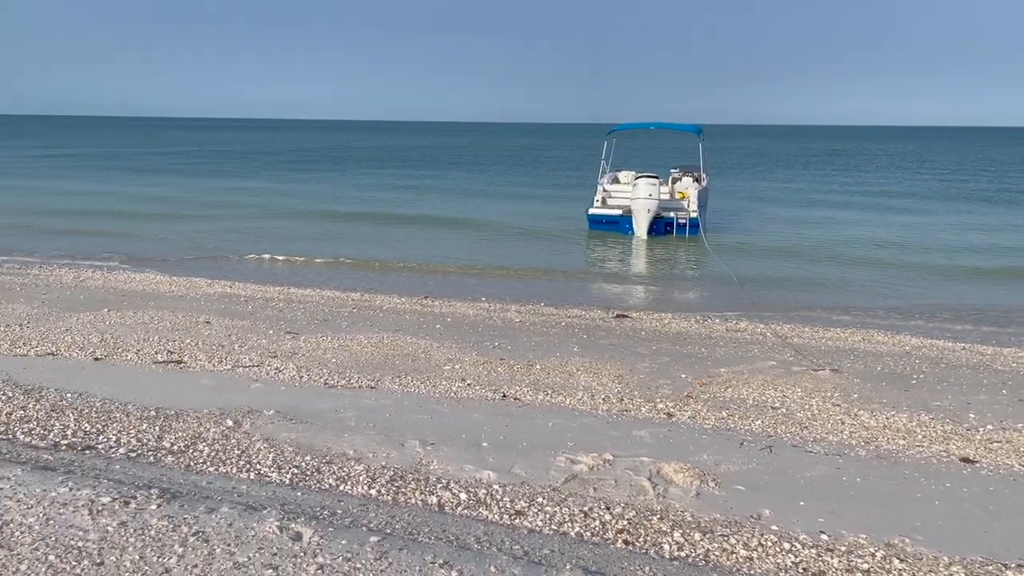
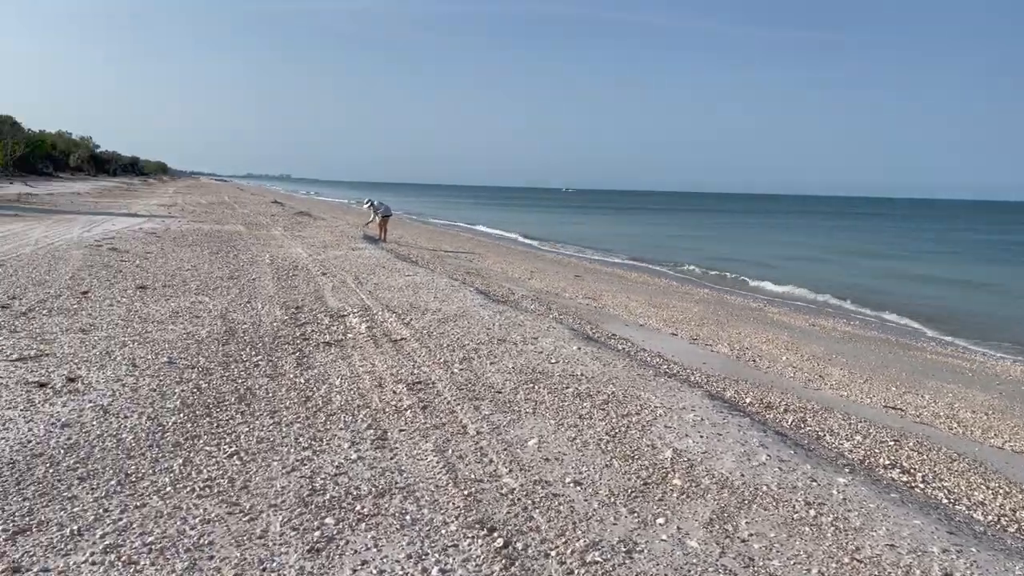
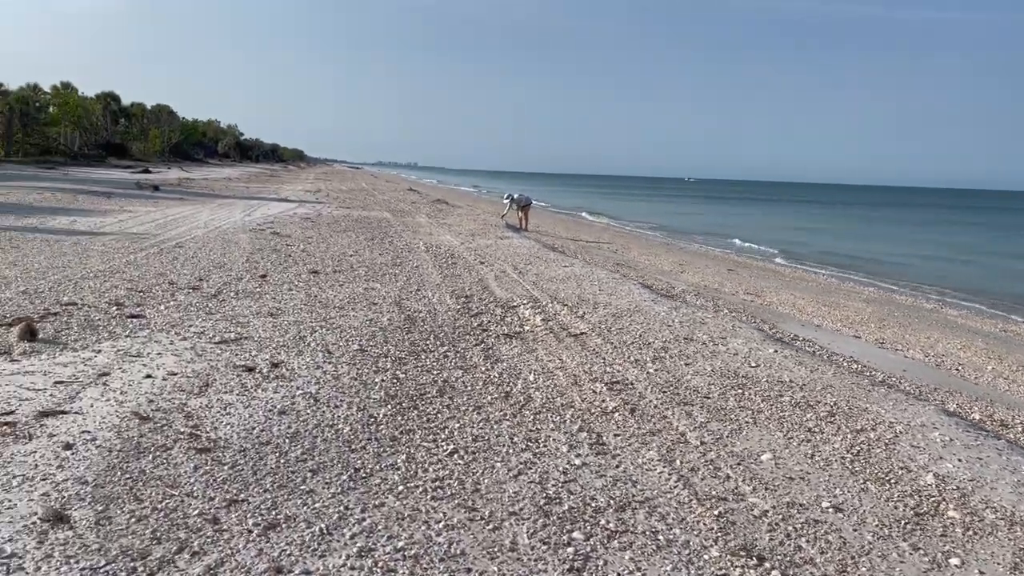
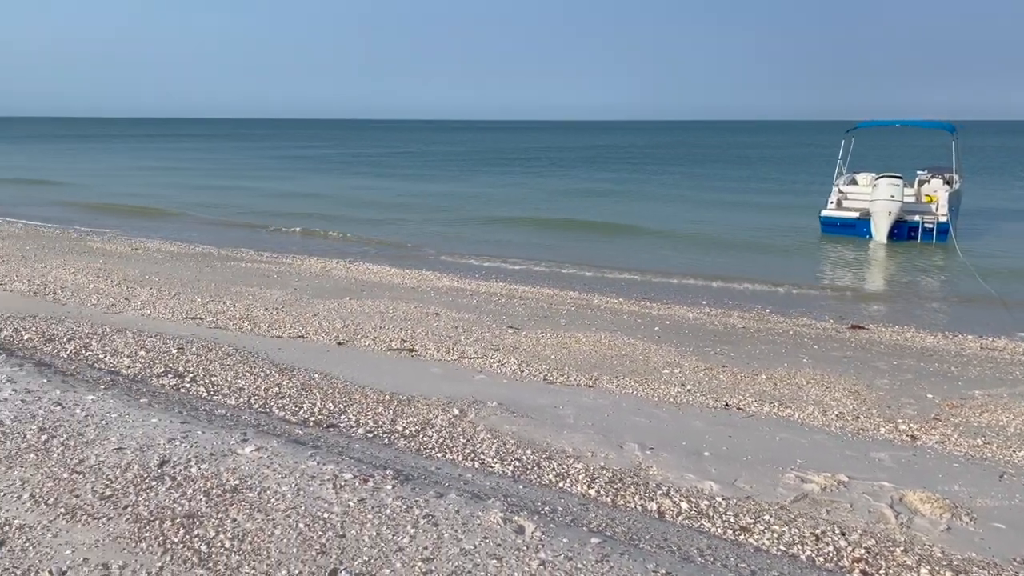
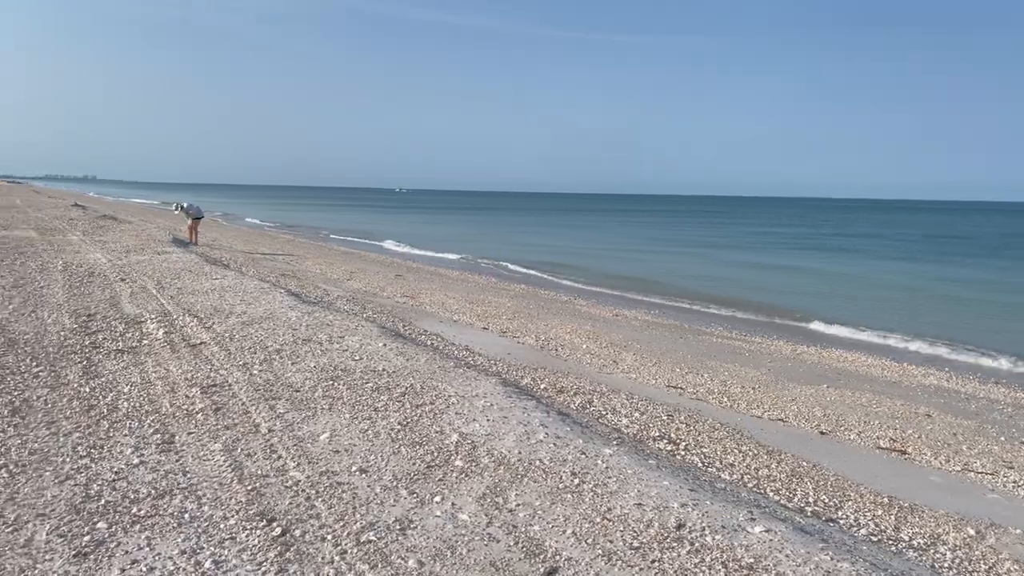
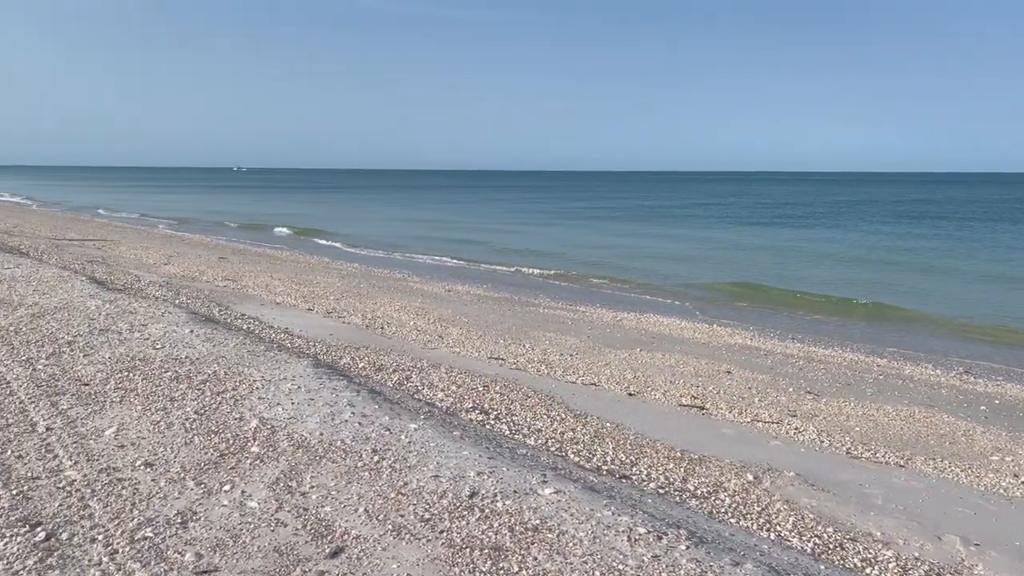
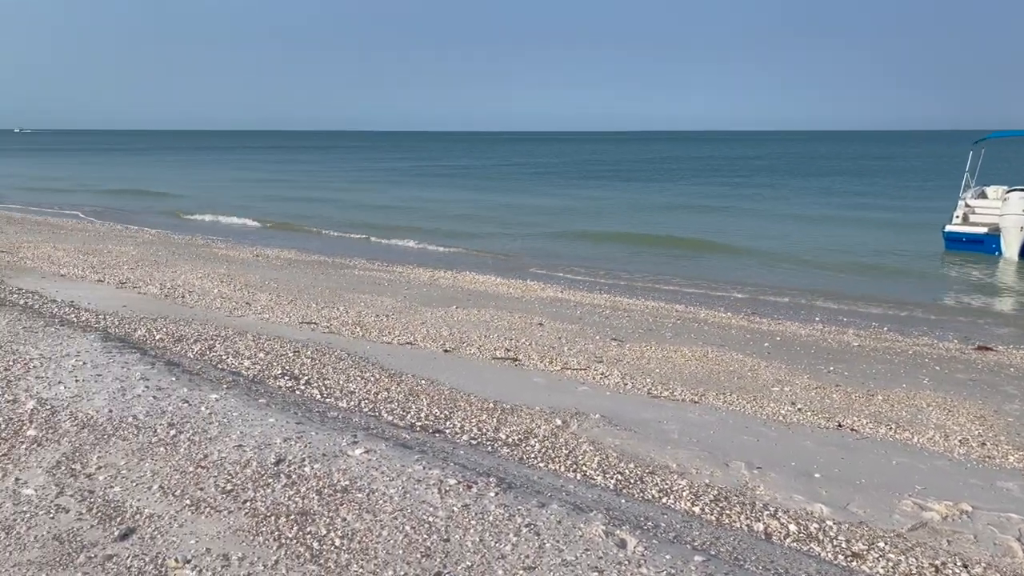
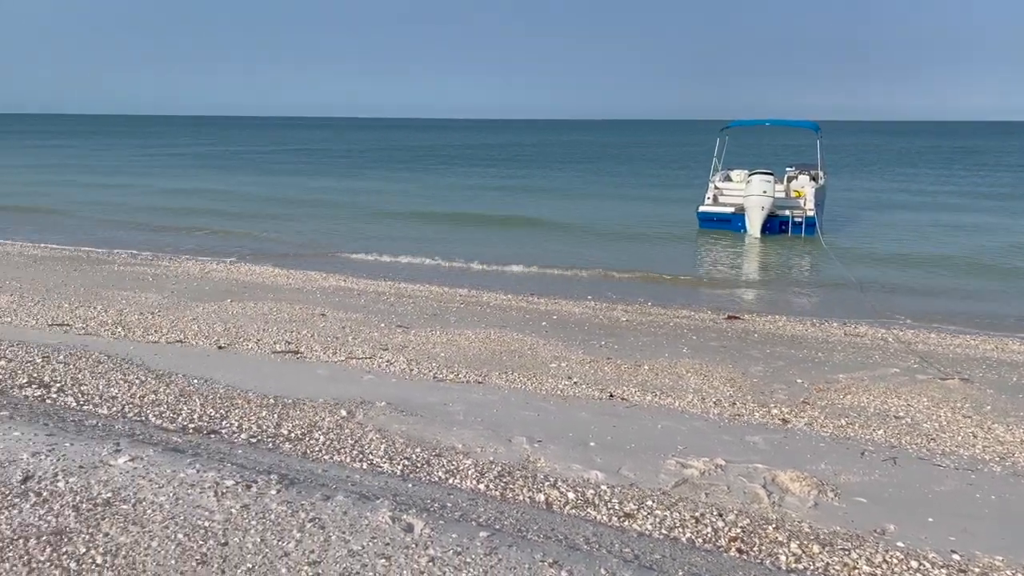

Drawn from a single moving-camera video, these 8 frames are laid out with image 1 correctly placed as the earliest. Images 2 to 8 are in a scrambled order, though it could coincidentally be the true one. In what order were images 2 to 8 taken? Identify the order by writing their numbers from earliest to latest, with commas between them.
8, 4, 7, 6, 5, 2, 3
